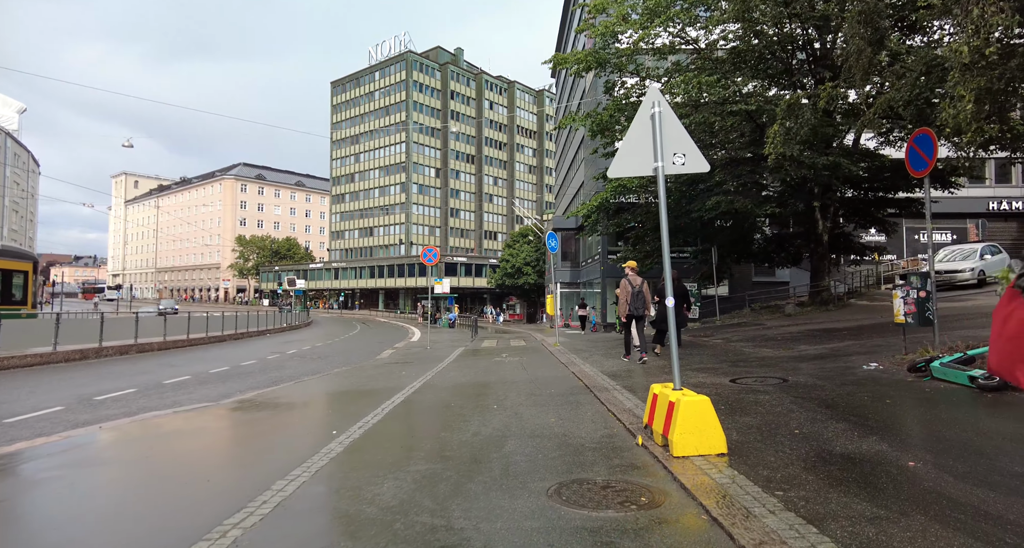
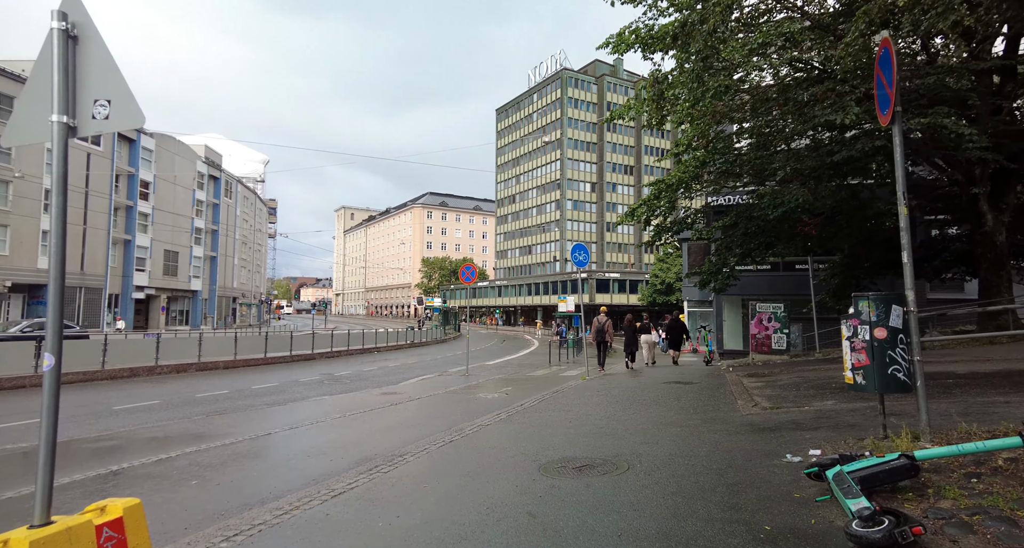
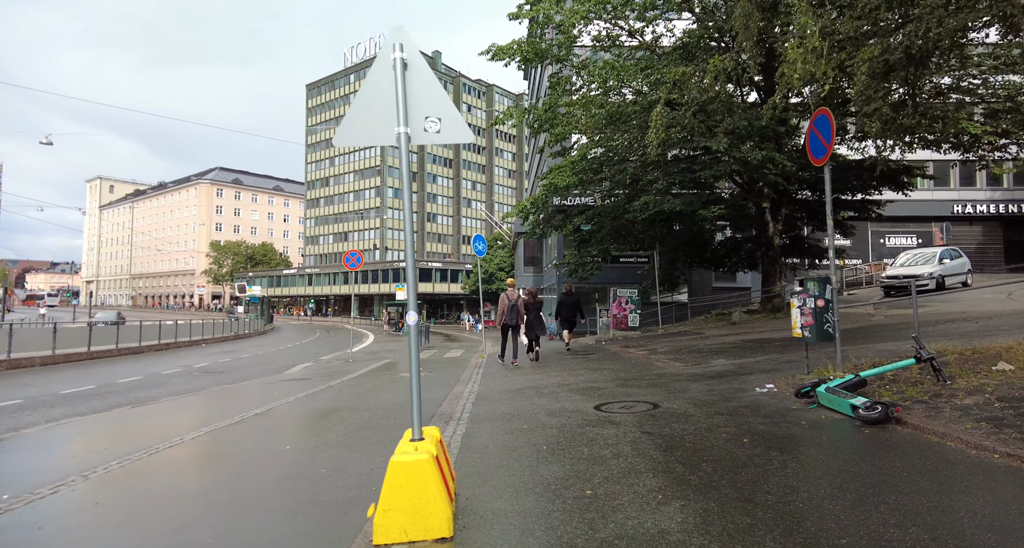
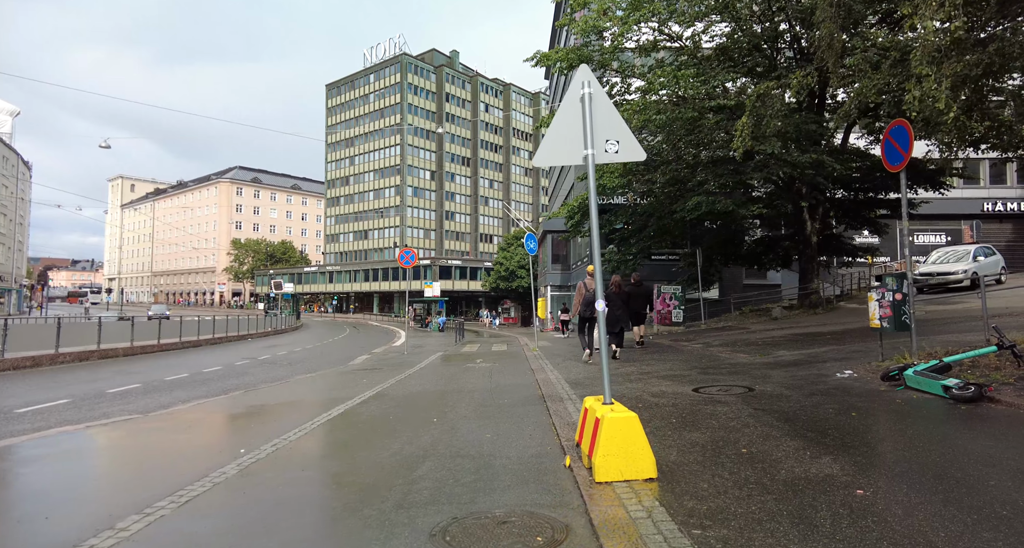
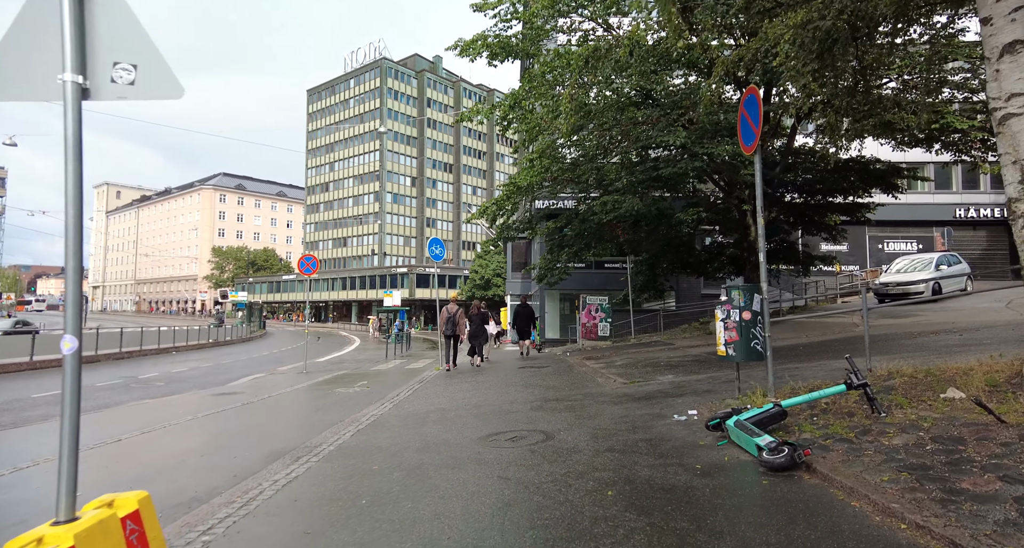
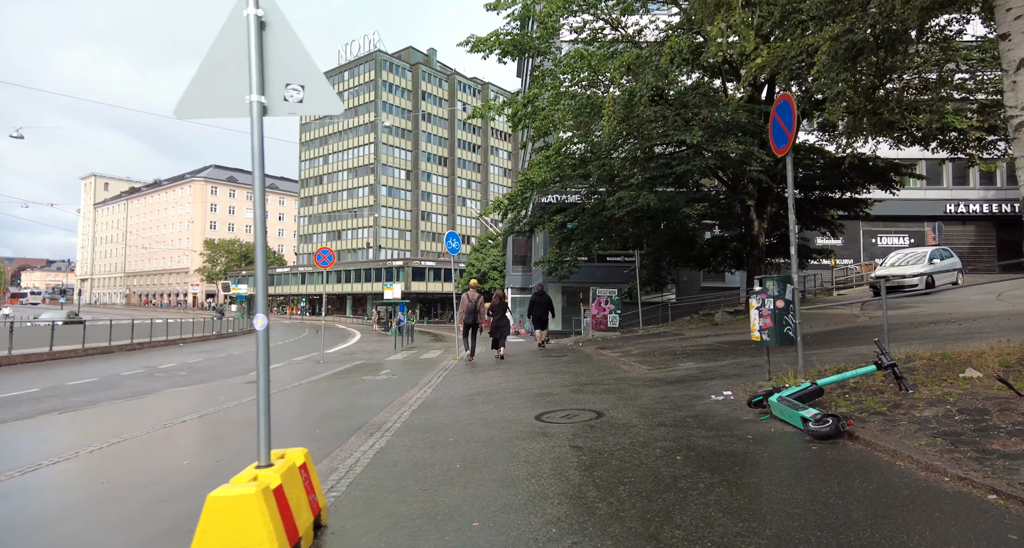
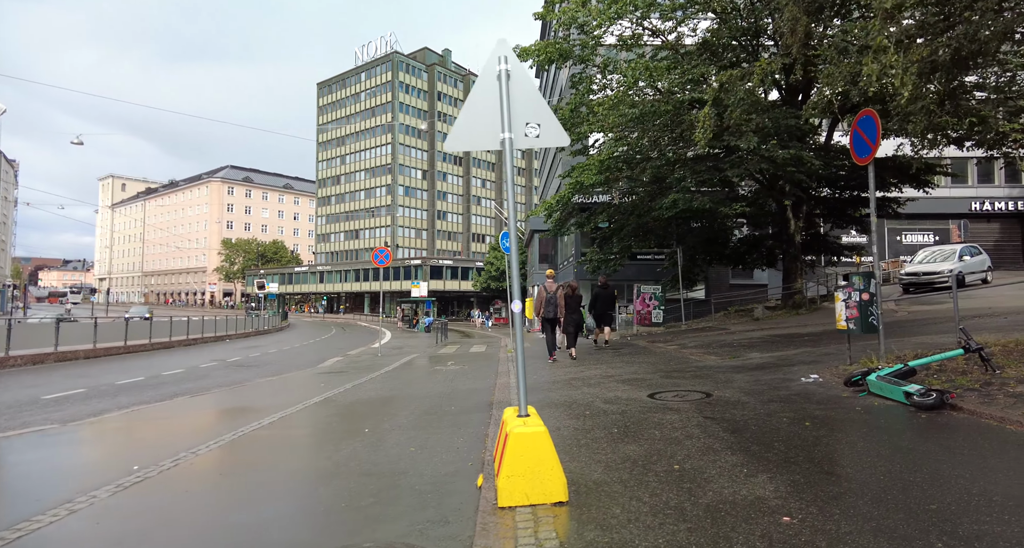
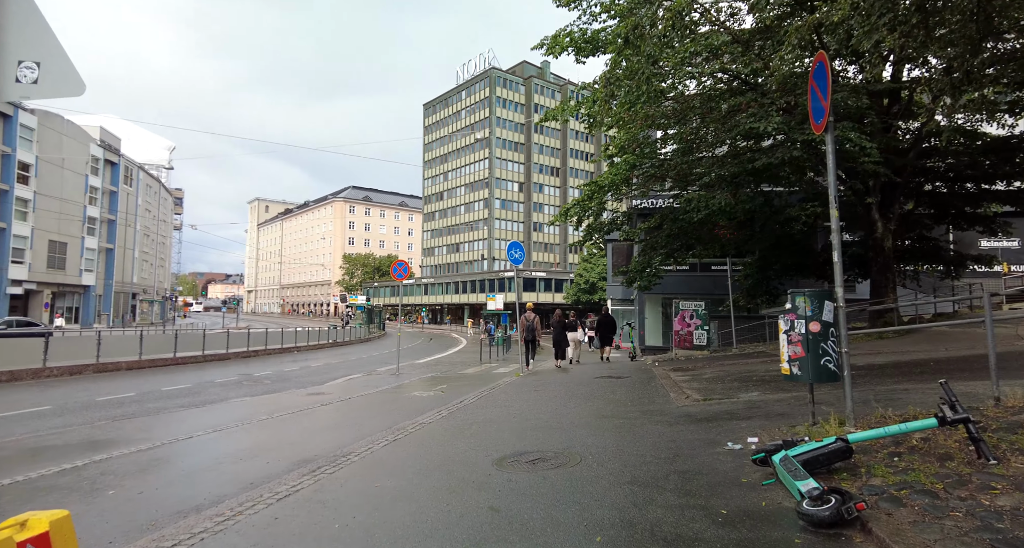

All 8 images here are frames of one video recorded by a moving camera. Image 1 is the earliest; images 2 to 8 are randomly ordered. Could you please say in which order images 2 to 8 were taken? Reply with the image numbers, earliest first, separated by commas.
4, 7, 3, 6, 5, 8, 2
